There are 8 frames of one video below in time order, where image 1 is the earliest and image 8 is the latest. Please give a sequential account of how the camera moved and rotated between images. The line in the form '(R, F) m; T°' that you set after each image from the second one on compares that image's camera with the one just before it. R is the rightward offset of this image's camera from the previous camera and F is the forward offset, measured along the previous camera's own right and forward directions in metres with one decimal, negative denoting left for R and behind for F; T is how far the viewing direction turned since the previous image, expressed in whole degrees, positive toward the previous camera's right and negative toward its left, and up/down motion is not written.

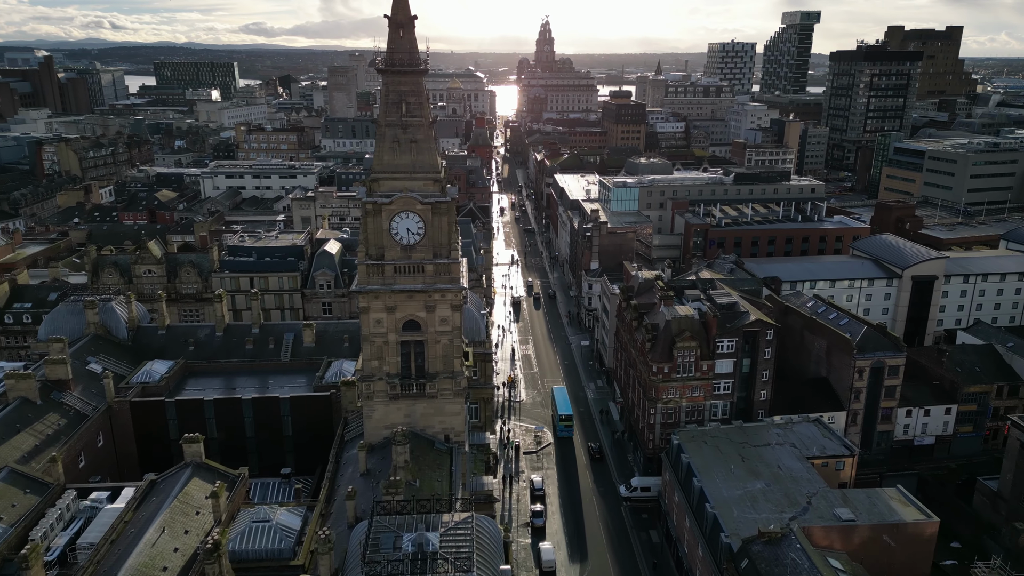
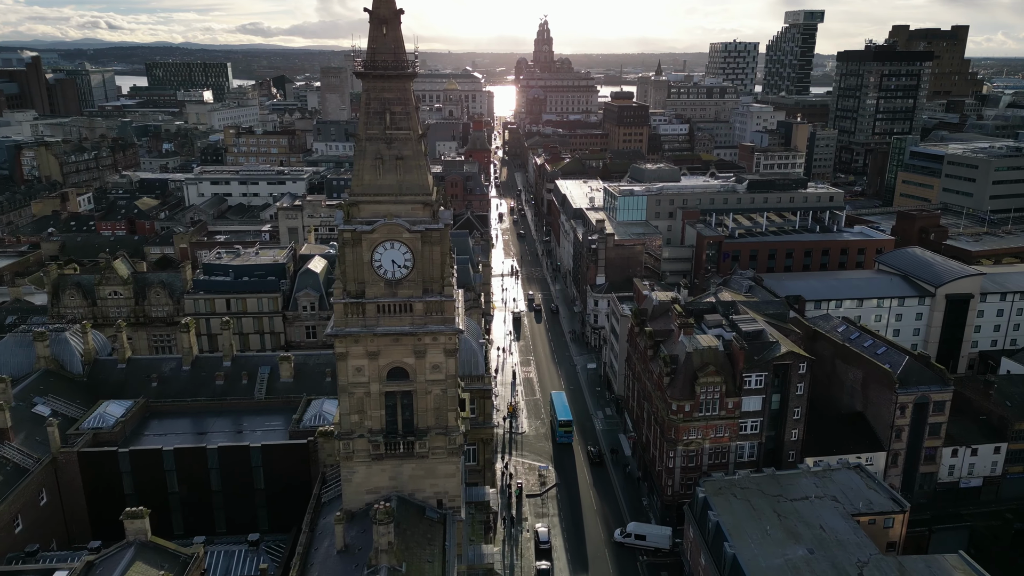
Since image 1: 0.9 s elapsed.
(-0.3, +6.5) m; 0°
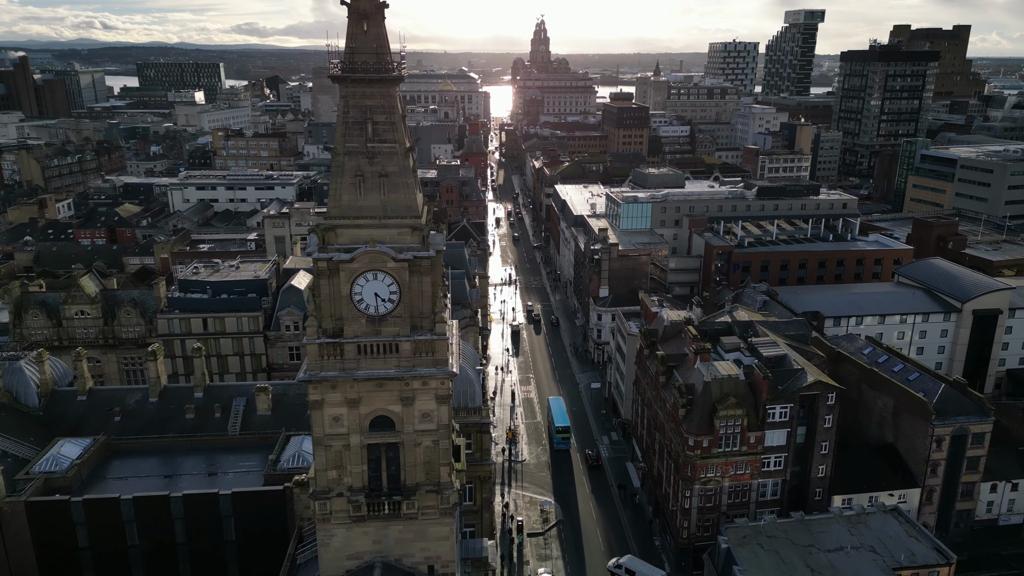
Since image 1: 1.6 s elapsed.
(-0.2, +4.9) m; 0°
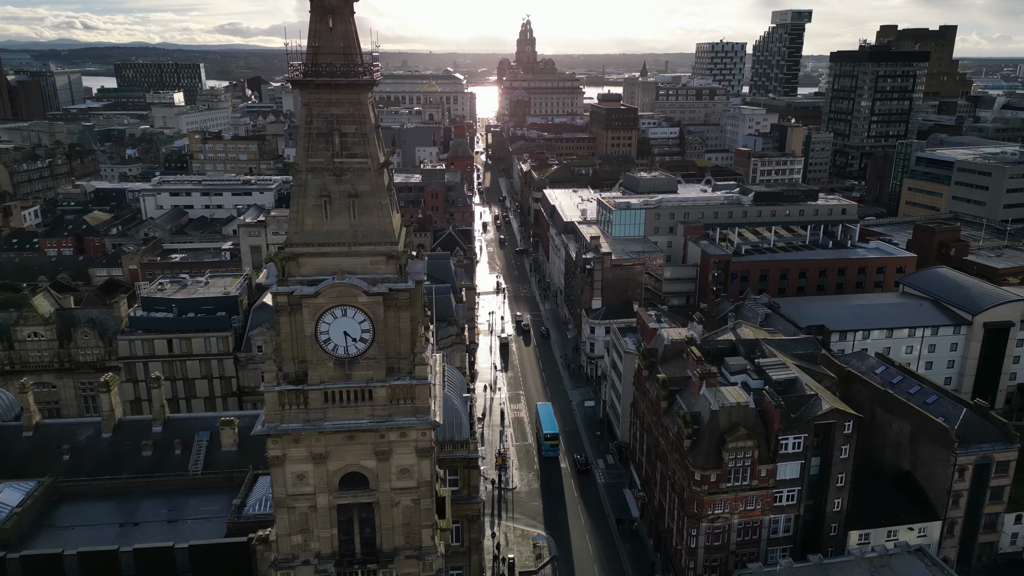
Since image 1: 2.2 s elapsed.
(-0.2, +4.2) m; +1°
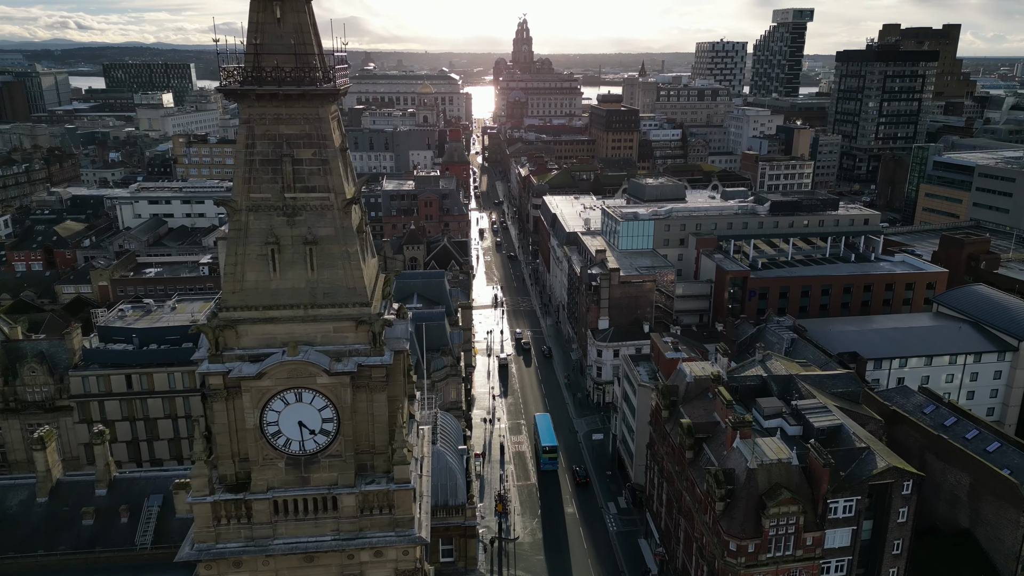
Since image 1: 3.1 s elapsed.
(-0.4, +6.5) m; 0°
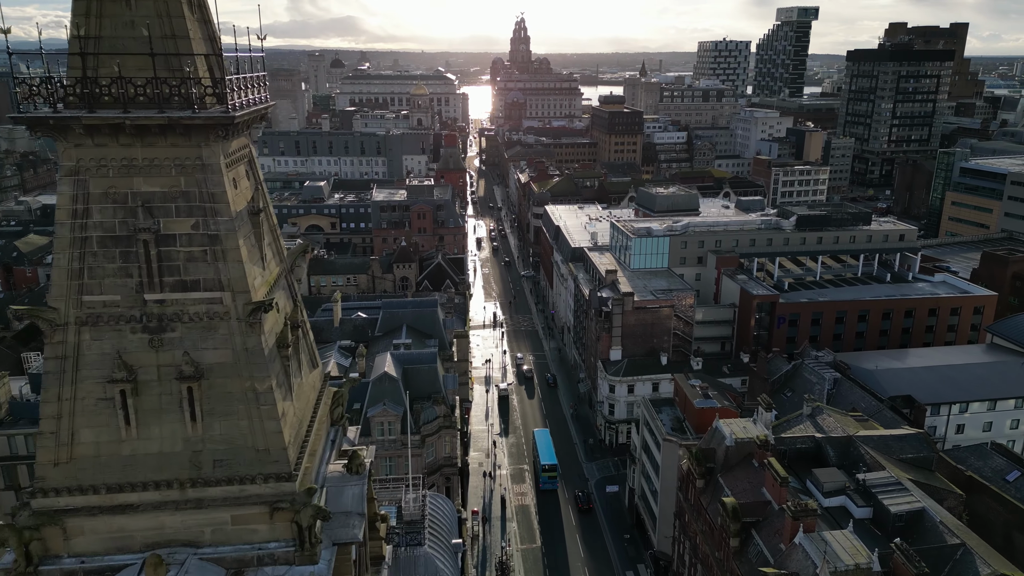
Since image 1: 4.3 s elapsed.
(-0.4, +8.1) m; 0°
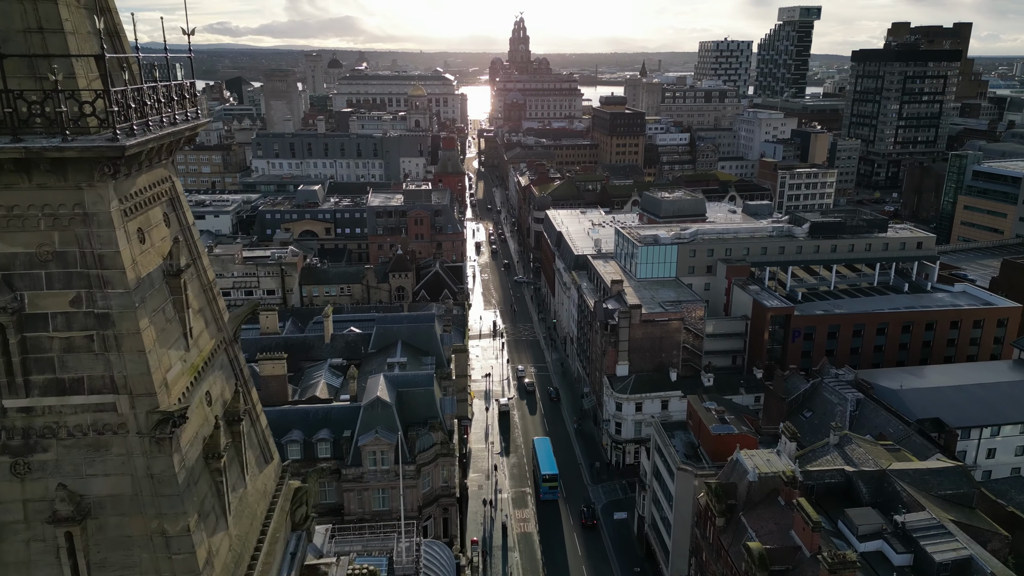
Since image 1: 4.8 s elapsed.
(-0.2, +3.4) m; 0°
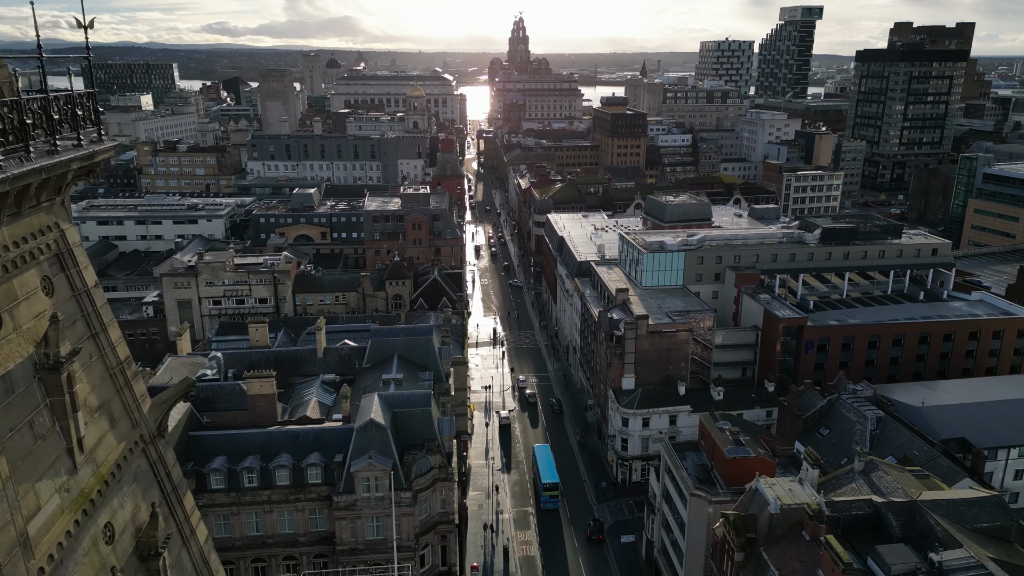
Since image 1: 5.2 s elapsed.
(-0.2, +2.7) m; 0°
